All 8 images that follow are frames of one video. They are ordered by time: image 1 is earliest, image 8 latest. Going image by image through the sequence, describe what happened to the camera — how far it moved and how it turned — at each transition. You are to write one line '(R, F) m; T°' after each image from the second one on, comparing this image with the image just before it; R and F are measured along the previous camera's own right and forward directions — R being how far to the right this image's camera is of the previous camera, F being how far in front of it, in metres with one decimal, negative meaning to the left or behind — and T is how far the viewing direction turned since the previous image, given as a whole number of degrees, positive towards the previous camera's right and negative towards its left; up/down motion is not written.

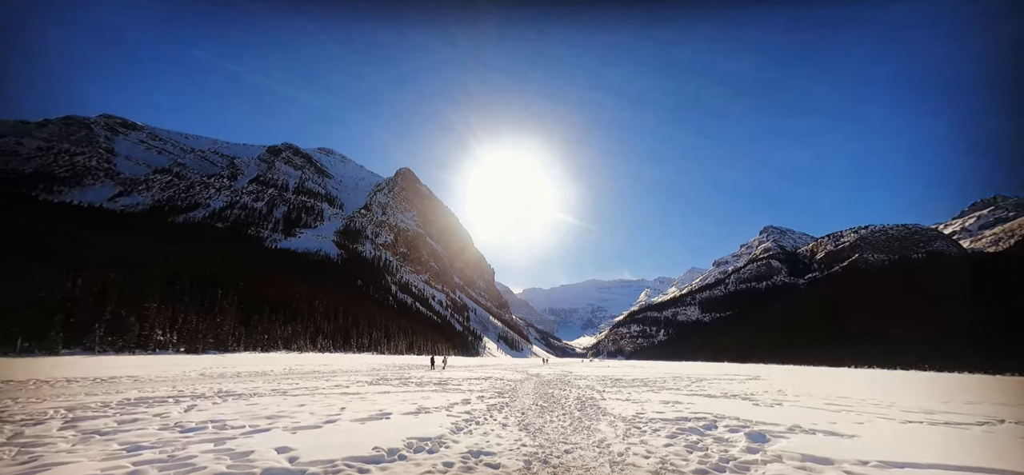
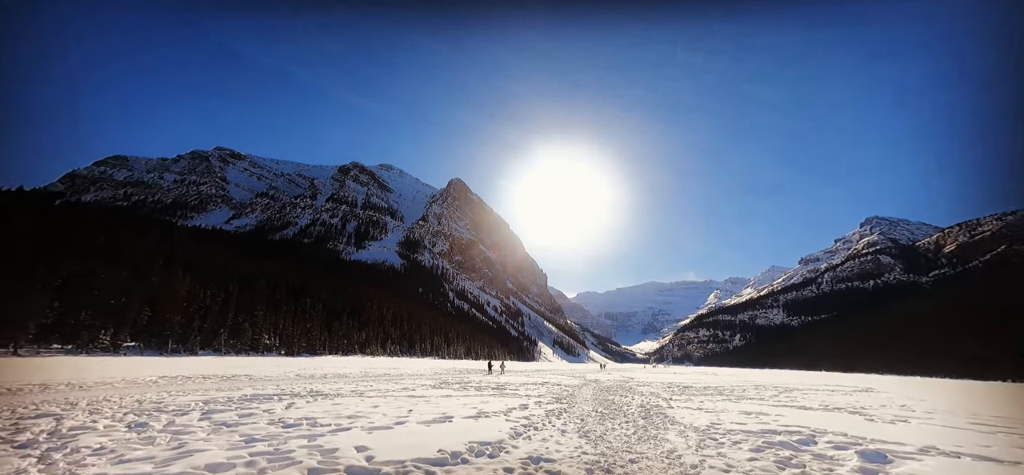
(+2.3, -0.4) m; -9°
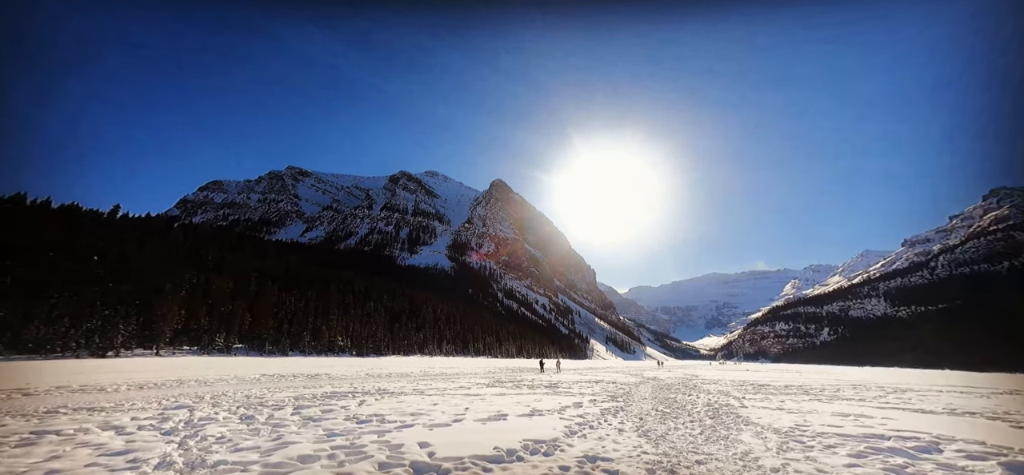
(+0.9, +0.5) m; -7°
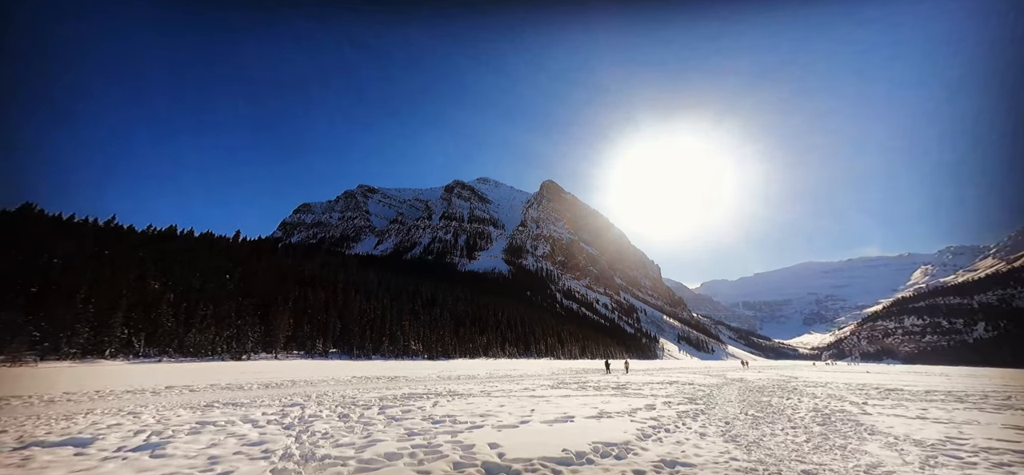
(-0.3, +0.4) m; -8°
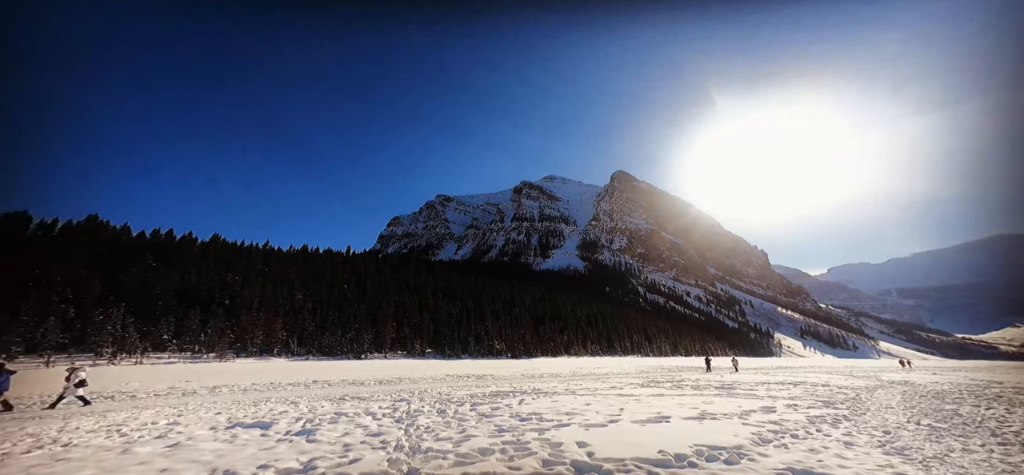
(-0.5, +0.1) m; -10°
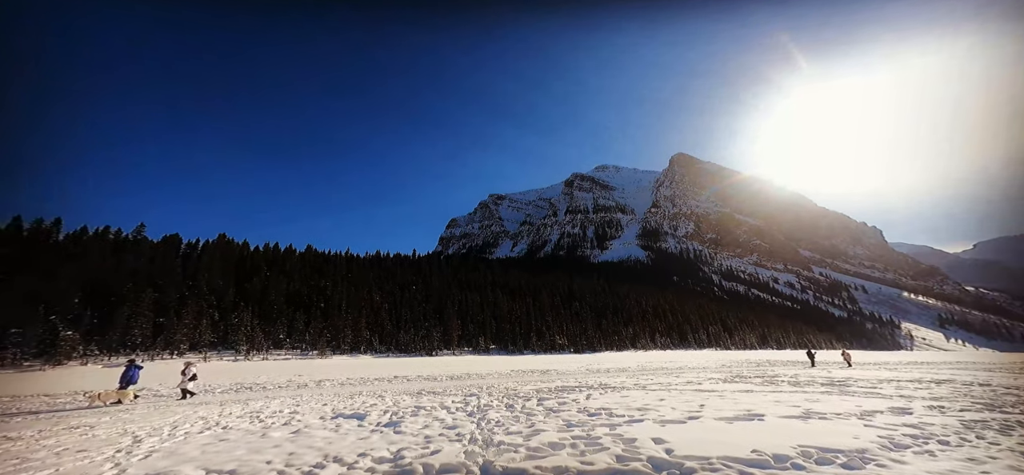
(-0.6, +0.8) m; -8°
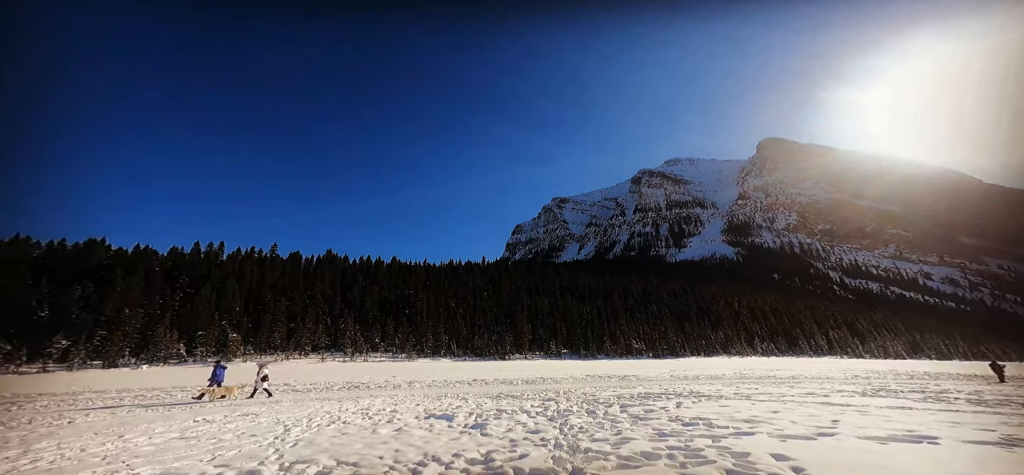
(-1.5, +0.4) m; -11°
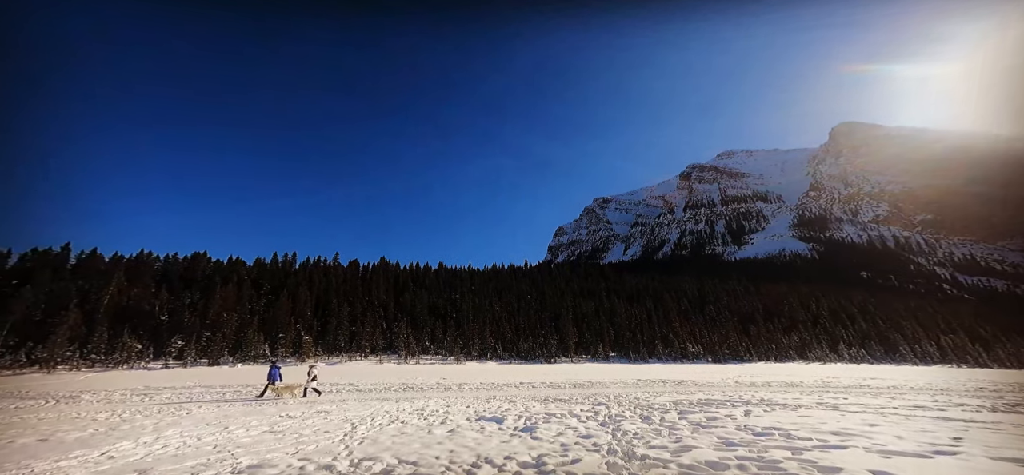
(-1.2, -0.1) m; -8°
